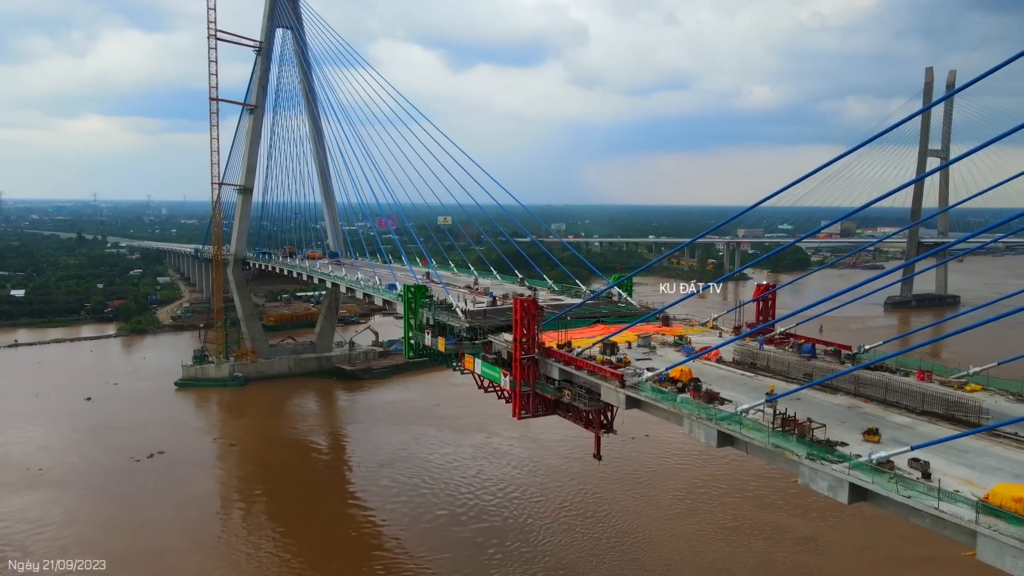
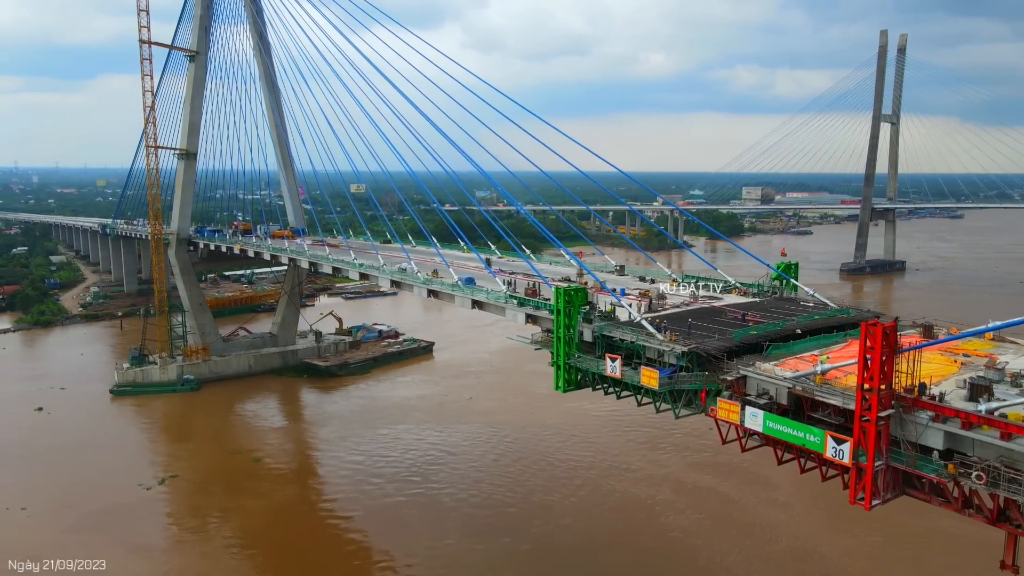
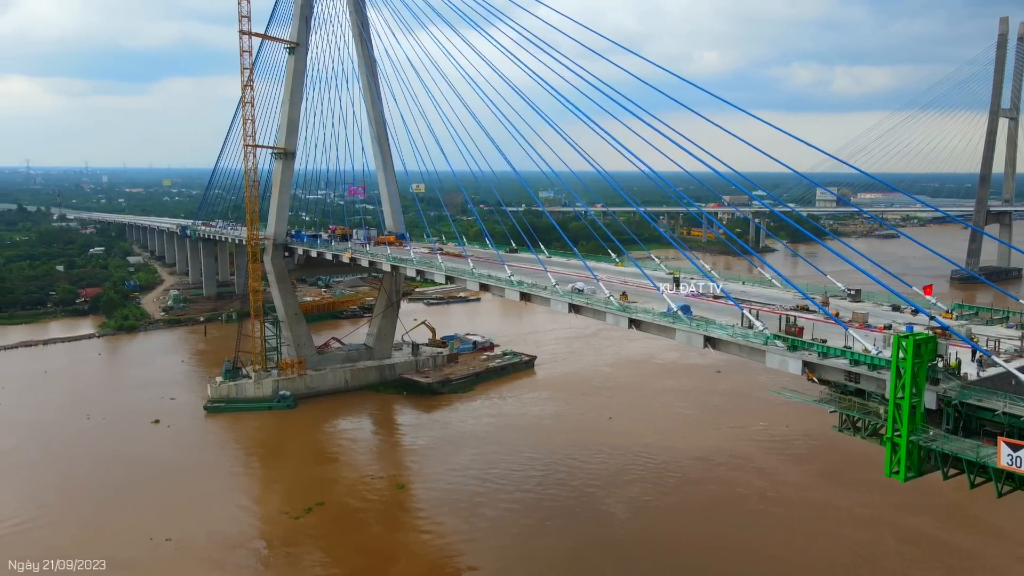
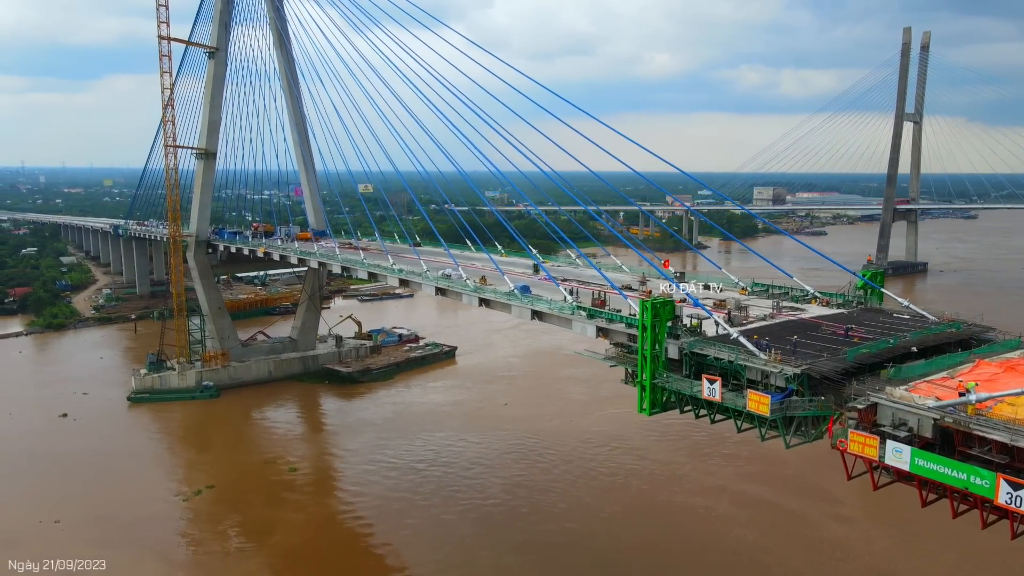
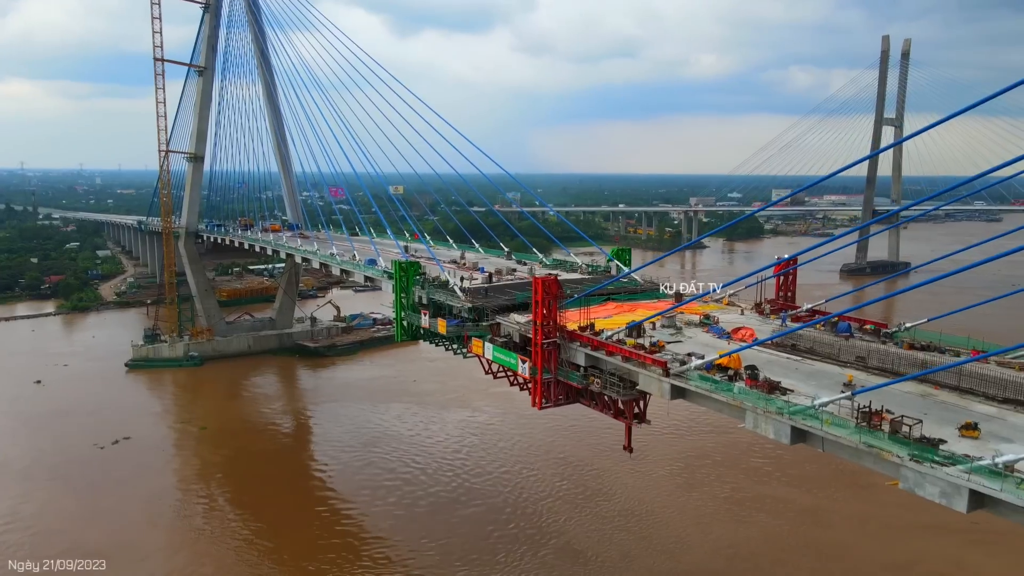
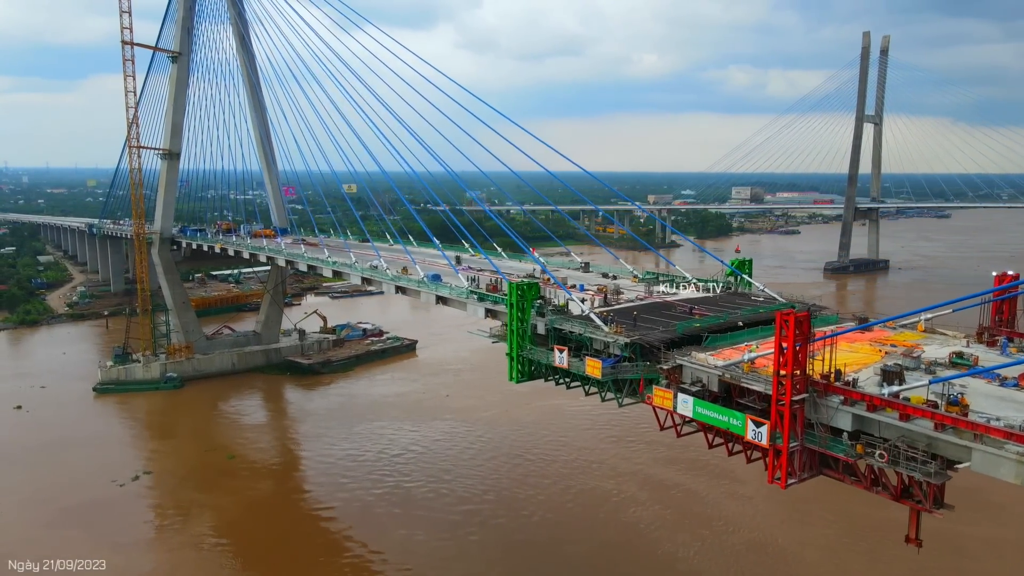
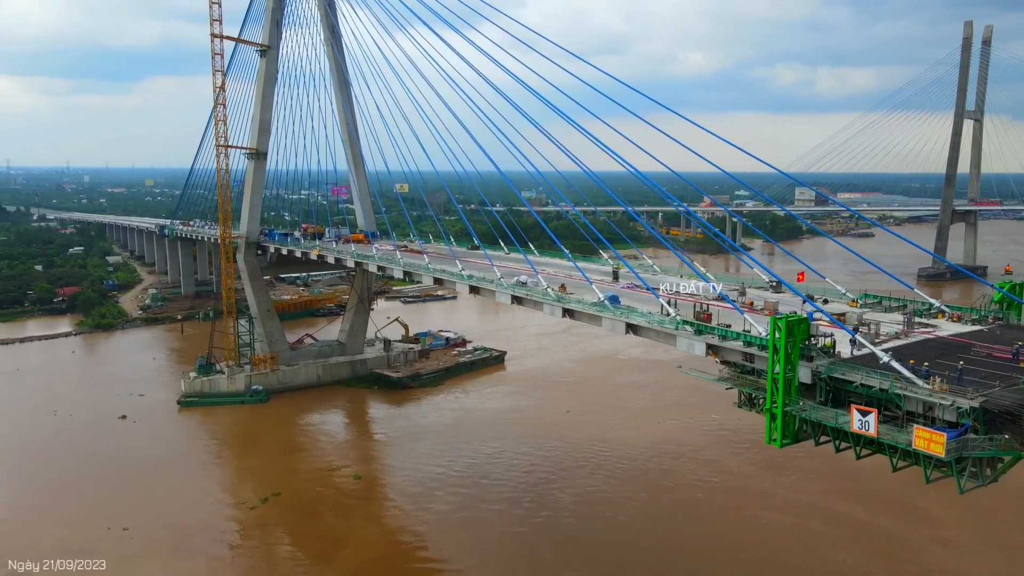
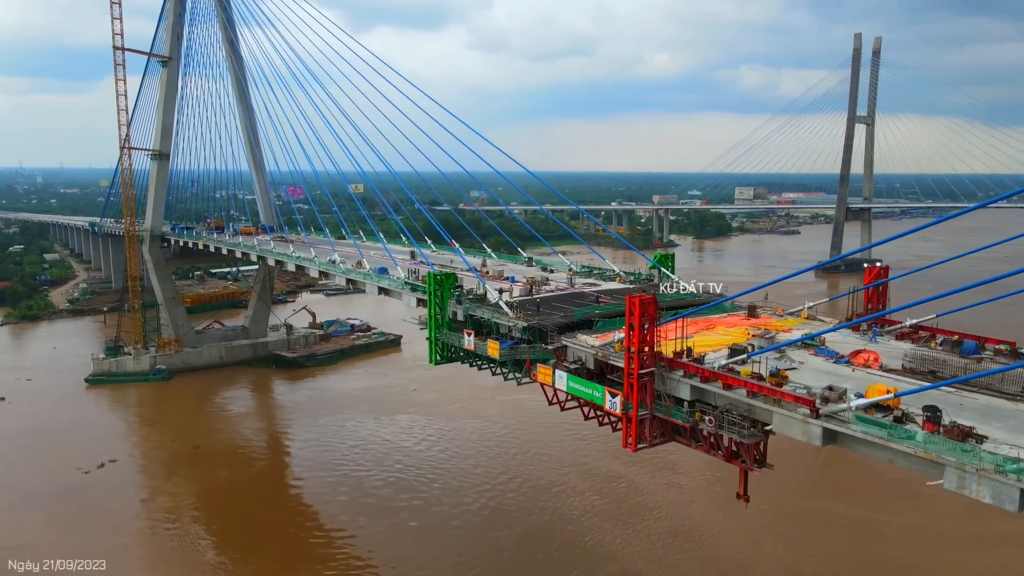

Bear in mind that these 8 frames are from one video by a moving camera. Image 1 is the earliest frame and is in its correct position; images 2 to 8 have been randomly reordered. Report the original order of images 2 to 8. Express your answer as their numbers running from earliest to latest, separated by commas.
5, 8, 6, 2, 4, 7, 3
